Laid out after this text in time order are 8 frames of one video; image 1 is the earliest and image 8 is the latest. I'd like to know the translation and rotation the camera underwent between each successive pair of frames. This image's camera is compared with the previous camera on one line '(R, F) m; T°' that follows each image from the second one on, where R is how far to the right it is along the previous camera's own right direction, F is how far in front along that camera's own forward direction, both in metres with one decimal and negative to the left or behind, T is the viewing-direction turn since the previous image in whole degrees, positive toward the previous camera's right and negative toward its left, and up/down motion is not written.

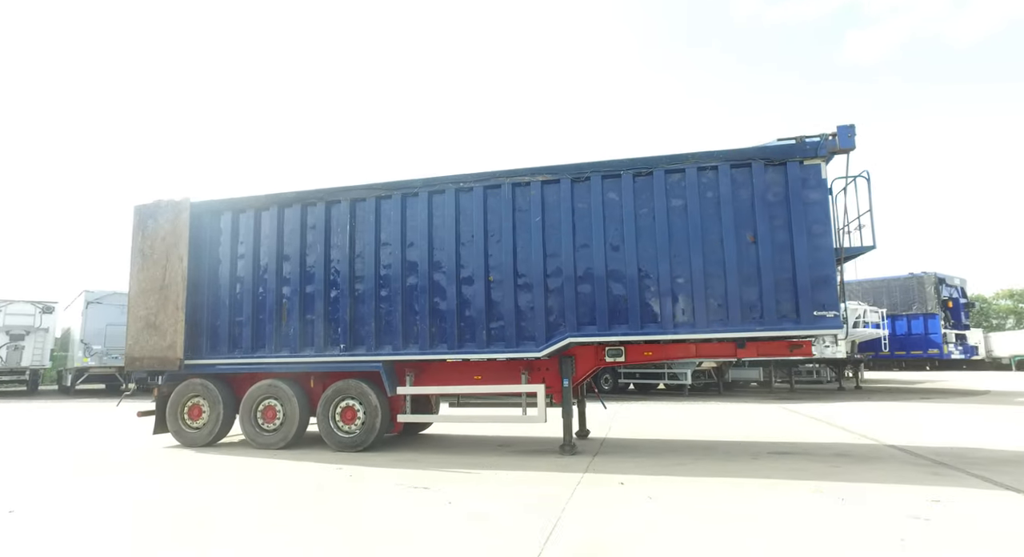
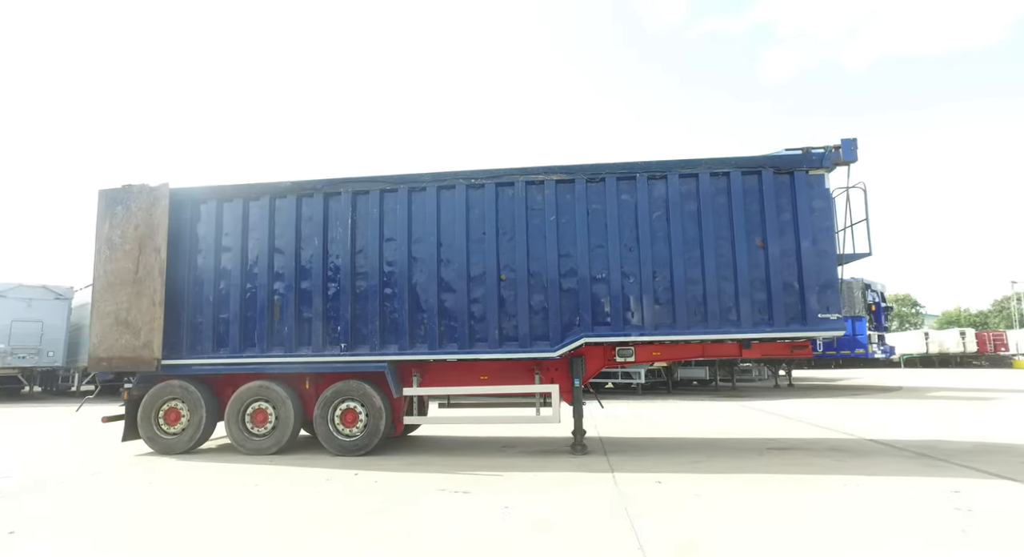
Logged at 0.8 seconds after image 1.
(-0.9, +0.1) m; +7°
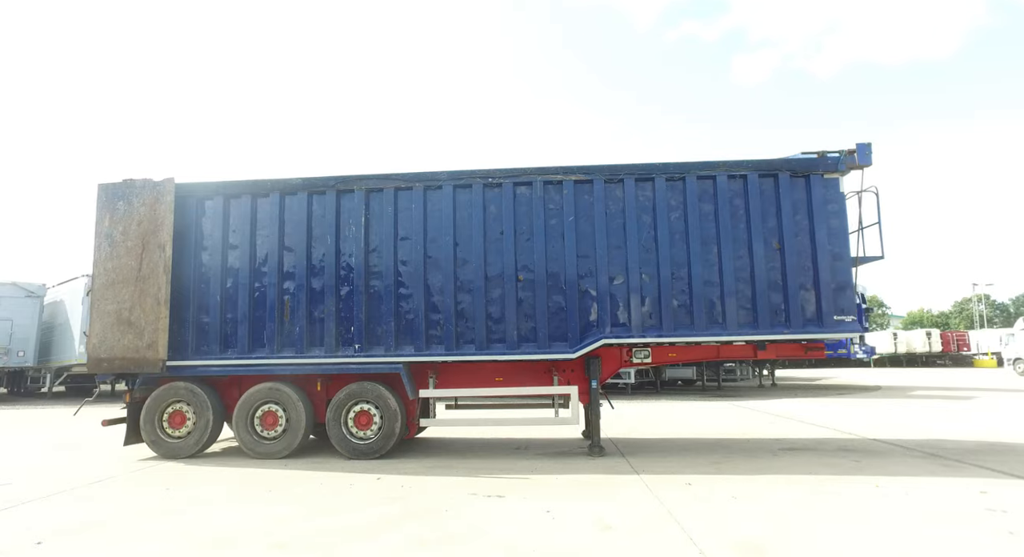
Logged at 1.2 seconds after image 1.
(-0.5, +0.1) m; +2°
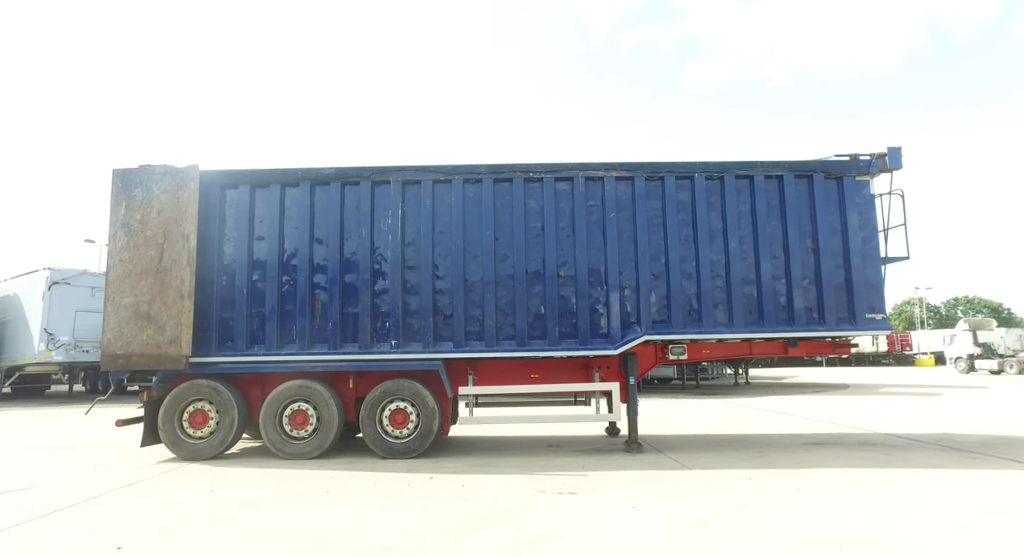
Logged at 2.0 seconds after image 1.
(-0.9, +0.1) m; +4°
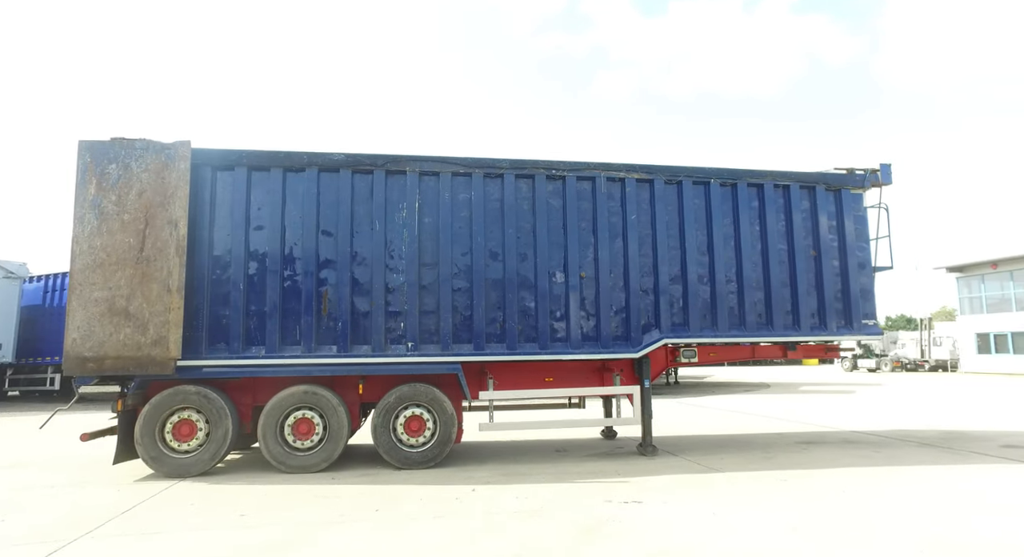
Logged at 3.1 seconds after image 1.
(-1.2, +0.3) m; +9°
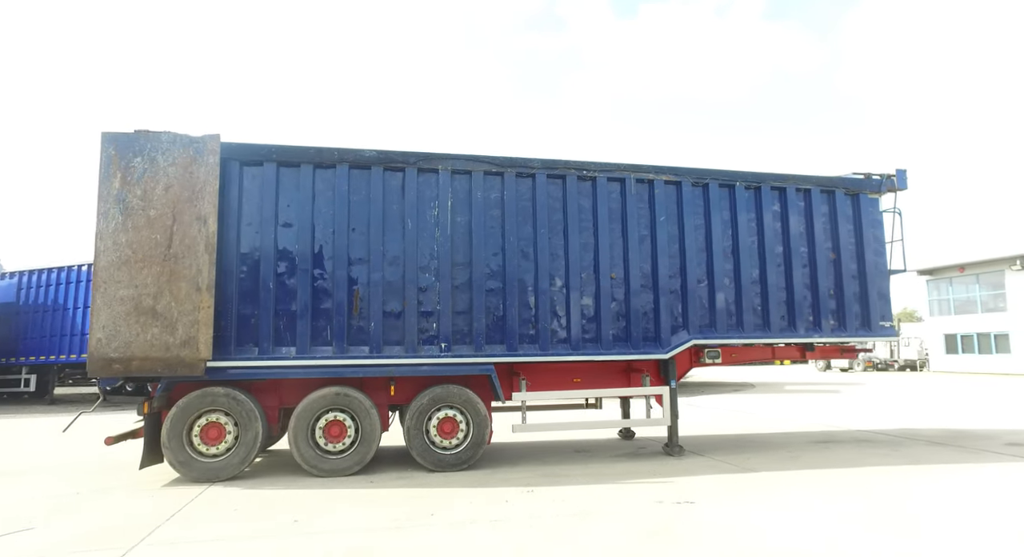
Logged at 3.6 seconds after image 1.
(-0.6, +0.1) m; +2°
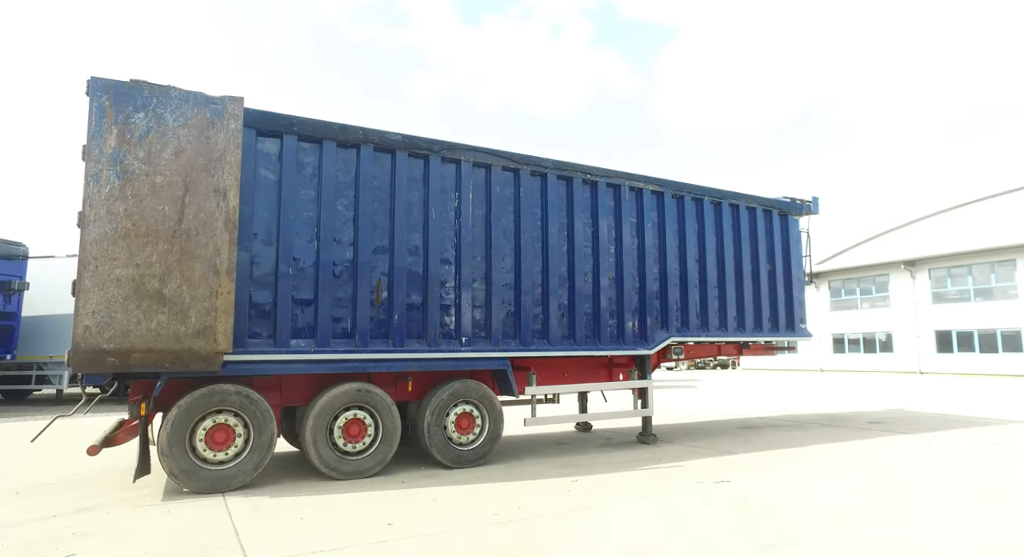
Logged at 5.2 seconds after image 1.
(-1.9, +0.1) m; +16°
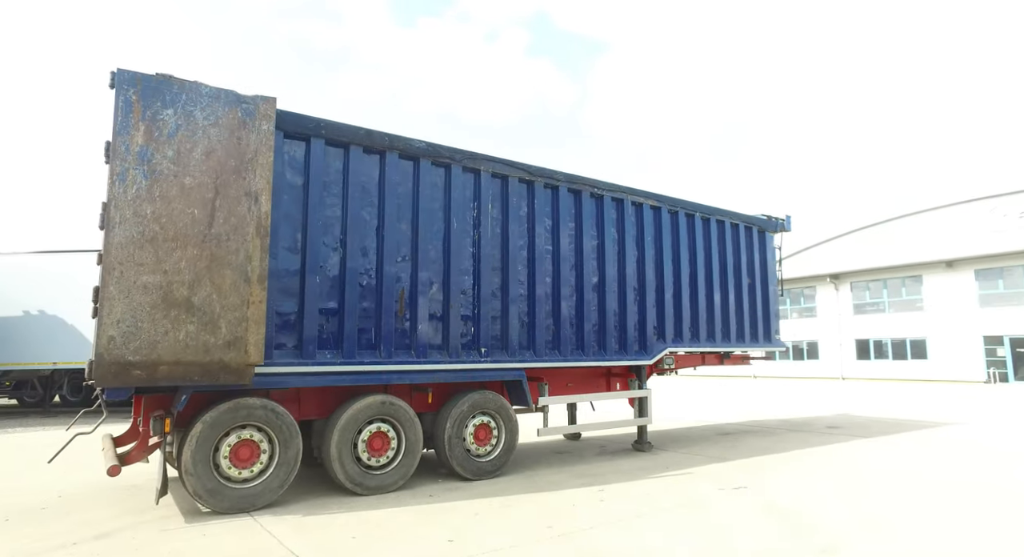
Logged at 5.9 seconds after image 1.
(-0.9, 0.0) m; +6°
